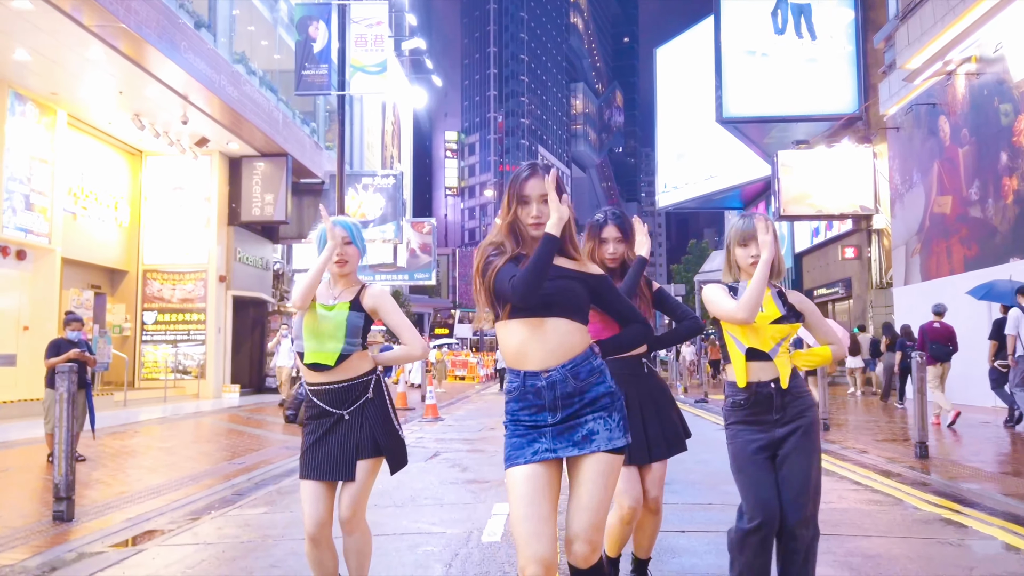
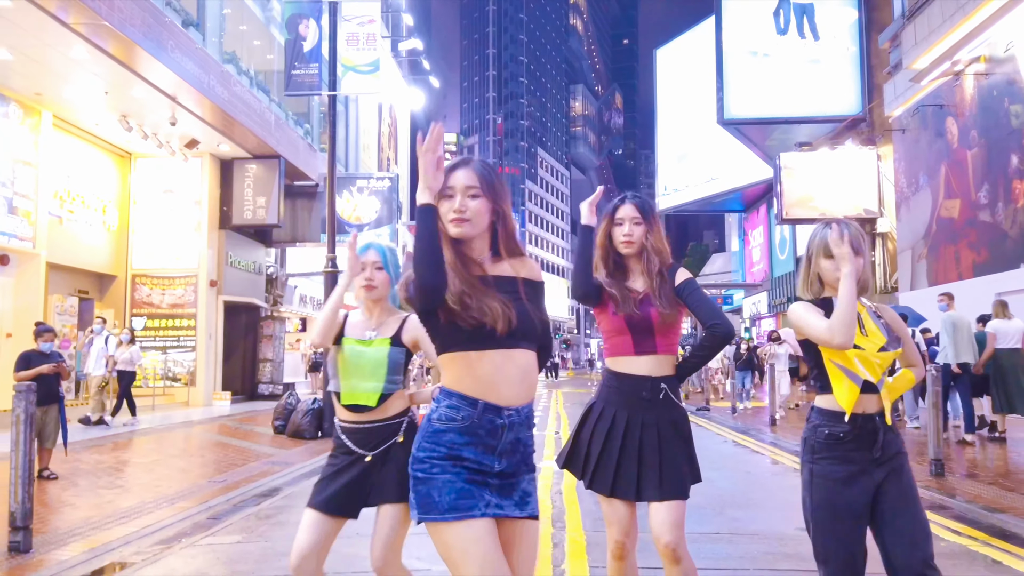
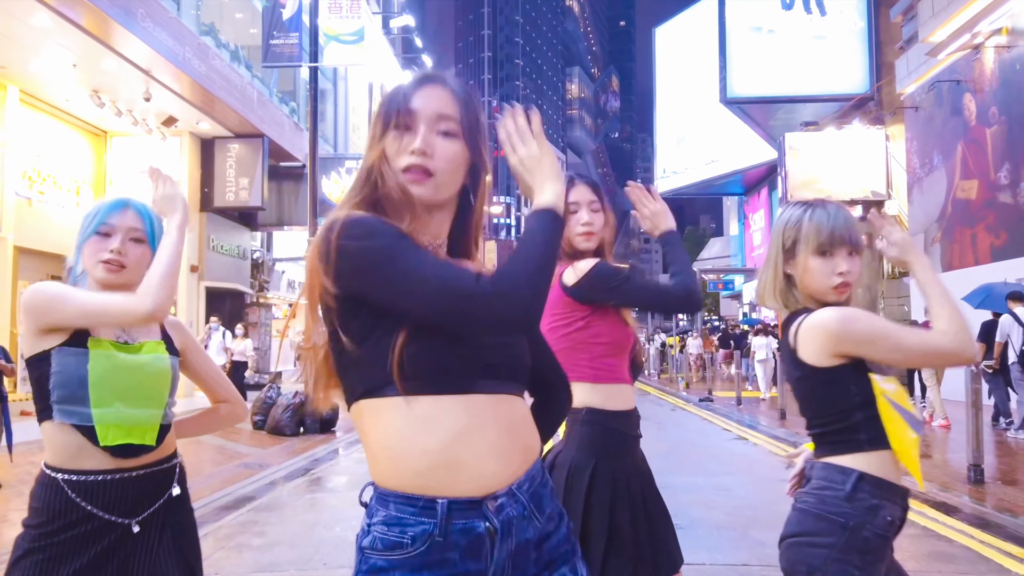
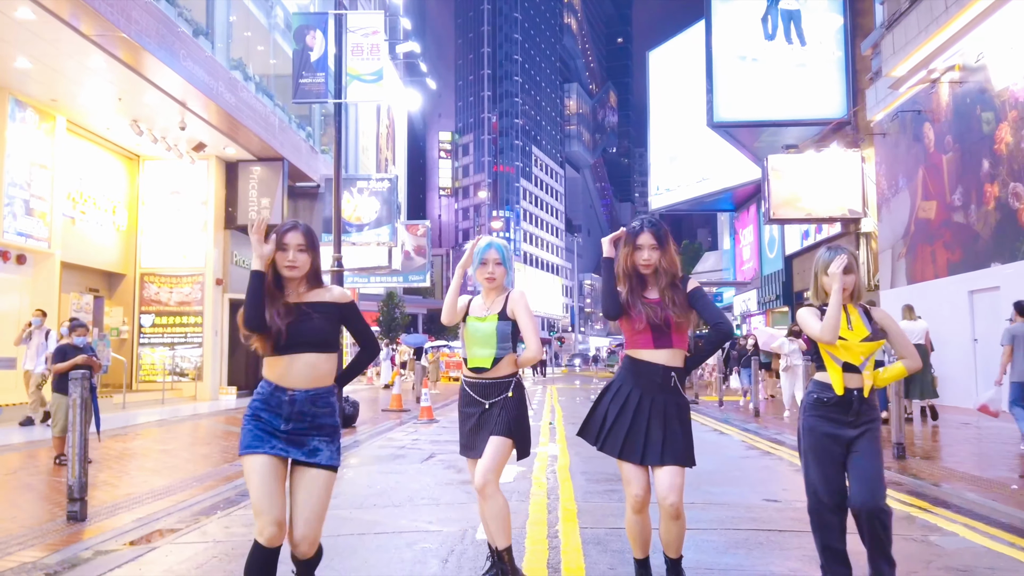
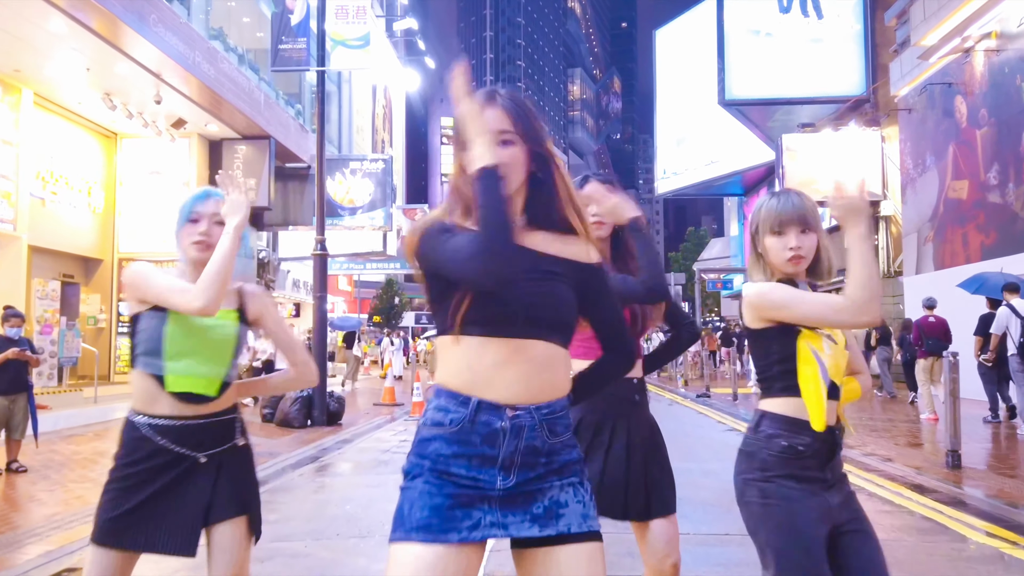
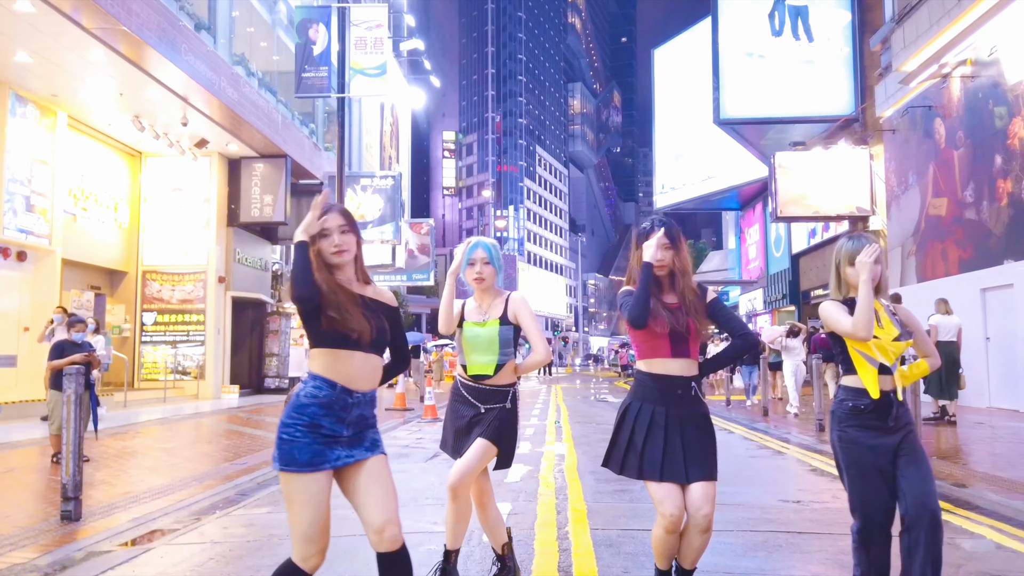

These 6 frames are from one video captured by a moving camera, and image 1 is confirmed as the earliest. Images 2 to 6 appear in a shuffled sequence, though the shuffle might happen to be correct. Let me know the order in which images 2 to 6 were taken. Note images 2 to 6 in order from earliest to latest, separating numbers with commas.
5, 3, 2, 6, 4
